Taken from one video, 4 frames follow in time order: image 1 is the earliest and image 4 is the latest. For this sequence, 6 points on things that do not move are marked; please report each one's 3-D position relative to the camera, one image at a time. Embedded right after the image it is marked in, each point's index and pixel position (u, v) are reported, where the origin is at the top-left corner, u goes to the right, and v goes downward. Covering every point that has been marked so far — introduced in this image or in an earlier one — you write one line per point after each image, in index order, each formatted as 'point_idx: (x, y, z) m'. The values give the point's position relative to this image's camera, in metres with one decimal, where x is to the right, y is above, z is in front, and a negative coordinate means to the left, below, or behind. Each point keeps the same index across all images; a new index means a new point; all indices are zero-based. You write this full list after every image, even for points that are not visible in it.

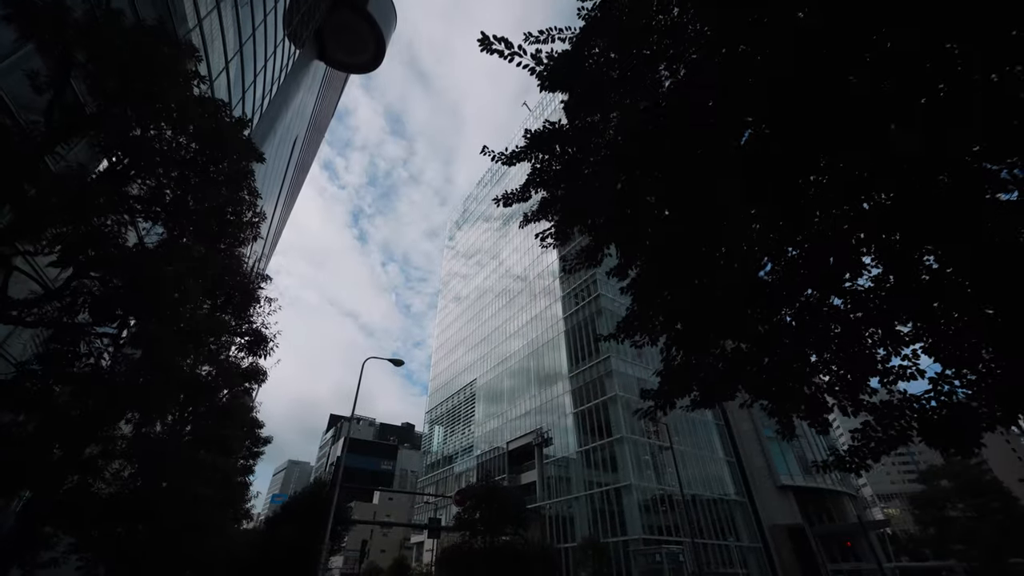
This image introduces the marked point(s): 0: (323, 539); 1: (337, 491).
0: (-6.6, -8.8, +15.5) m
1: (-6.6, -7.7, +16.6) m
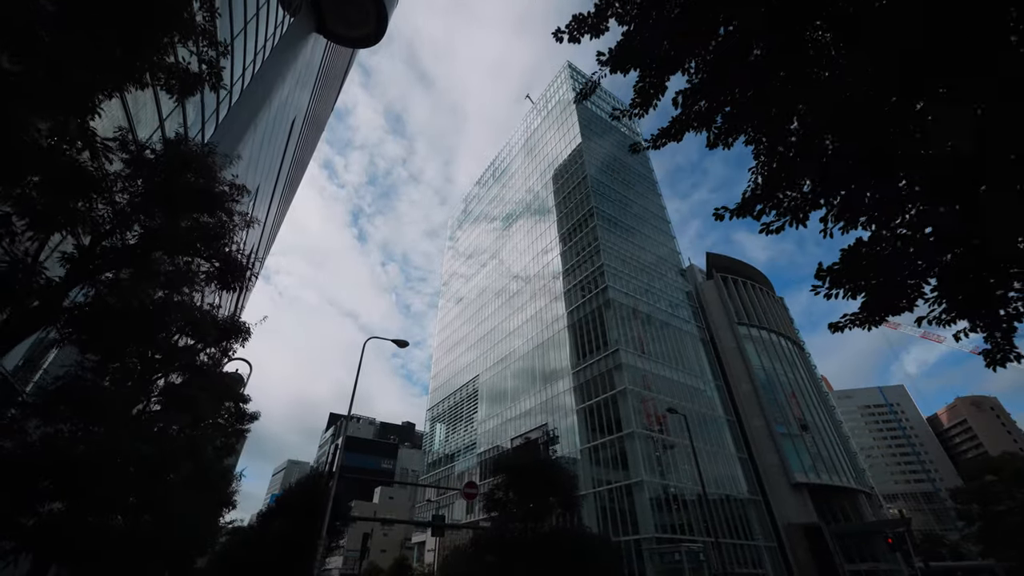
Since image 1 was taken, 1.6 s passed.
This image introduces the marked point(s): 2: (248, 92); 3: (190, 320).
0: (-6.1, -7.9, +14.0) m
1: (-6.1, -6.7, +15.1) m
2: (-11.2, +8.4, +18.8) m
3: (-4.8, -0.4, +6.5) m
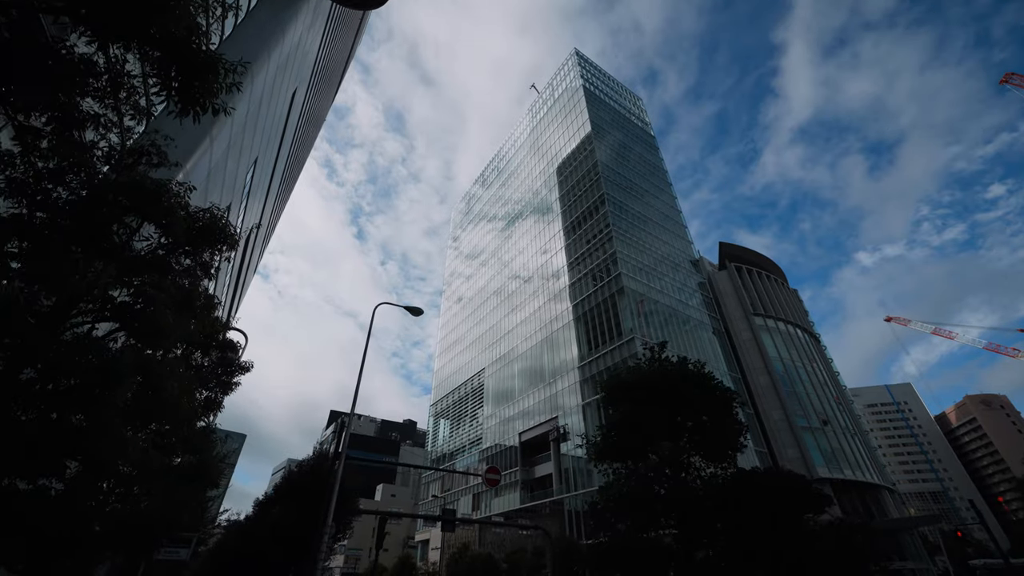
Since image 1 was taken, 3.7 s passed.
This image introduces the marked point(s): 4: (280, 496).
0: (-5.2, -6.6, +12.2) m
1: (-5.2, -5.4, +13.3) m
2: (-10.3, +9.7, +17.0) m
3: (-3.8, +0.9, +4.7) m
4: (-10.3, -9.4, +19.7) m
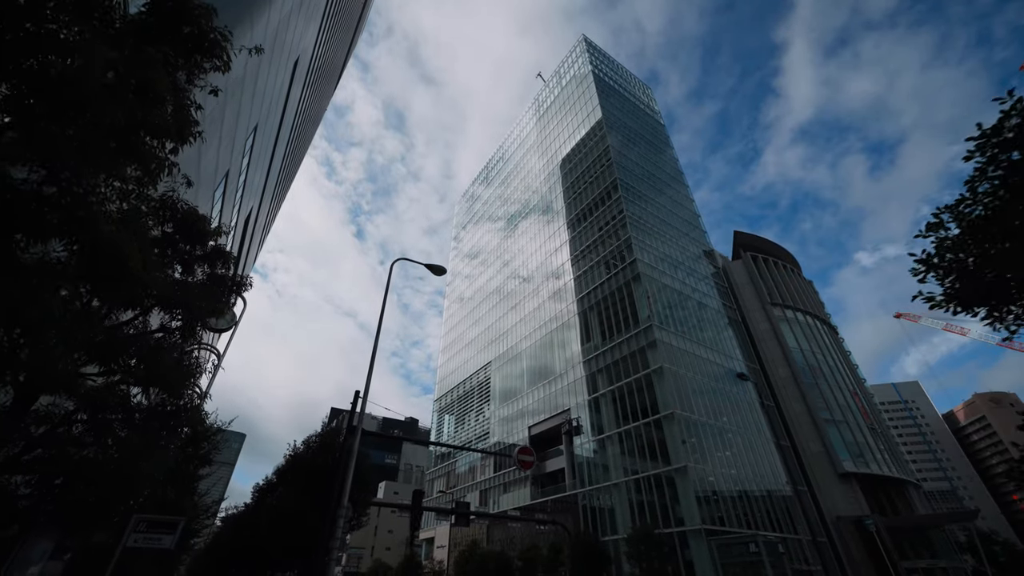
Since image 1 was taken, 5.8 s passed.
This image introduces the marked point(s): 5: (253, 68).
0: (-4.2, -5.3, +10.4) m
1: (-4.1, -4.1, +11.5) m
2: (-9.3, +11.0, +15.2) m
3: (-2.8, +2.2, +2.9) m
4: (-9.2, -8.1, +17.9) m
5: (-11.0, +9.4, +18.7) m
